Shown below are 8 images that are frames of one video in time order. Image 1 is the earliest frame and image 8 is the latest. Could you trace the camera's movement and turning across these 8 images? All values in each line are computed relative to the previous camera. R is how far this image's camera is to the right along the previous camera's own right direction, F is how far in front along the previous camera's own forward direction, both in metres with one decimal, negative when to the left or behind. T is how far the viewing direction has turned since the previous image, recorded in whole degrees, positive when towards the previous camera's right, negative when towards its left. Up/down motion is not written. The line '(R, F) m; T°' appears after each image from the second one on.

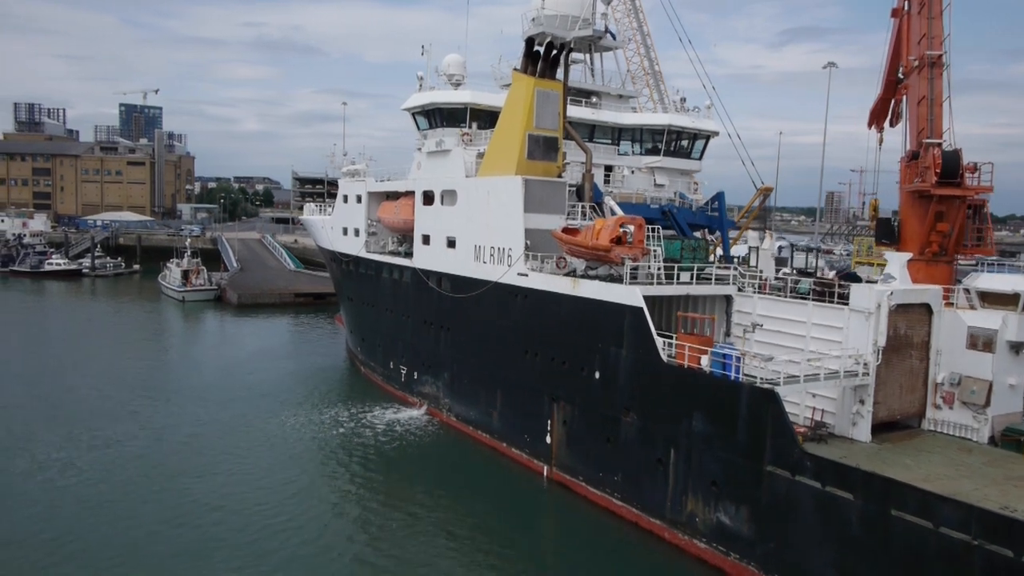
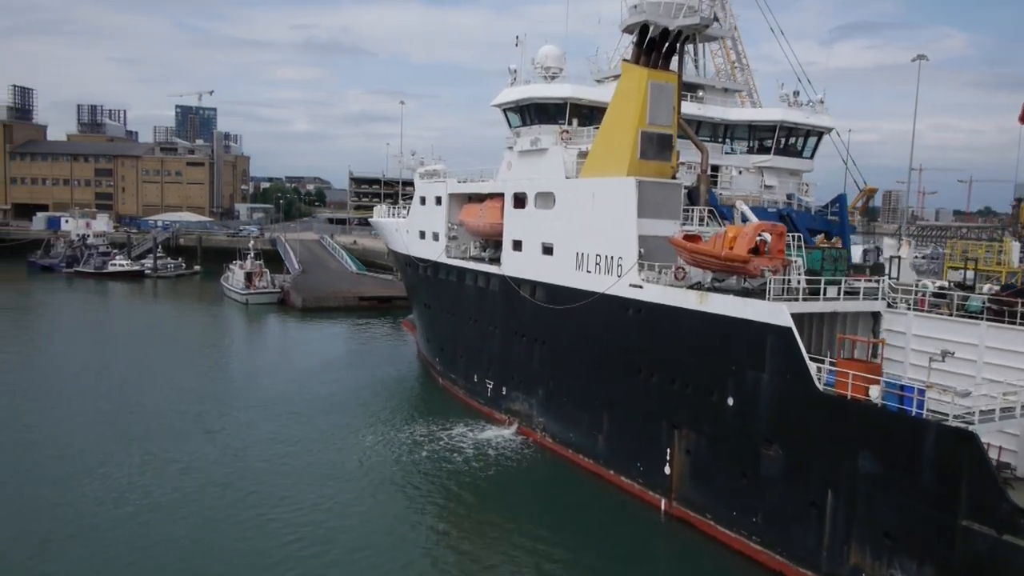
(-0.9, +1.1) m; -3°
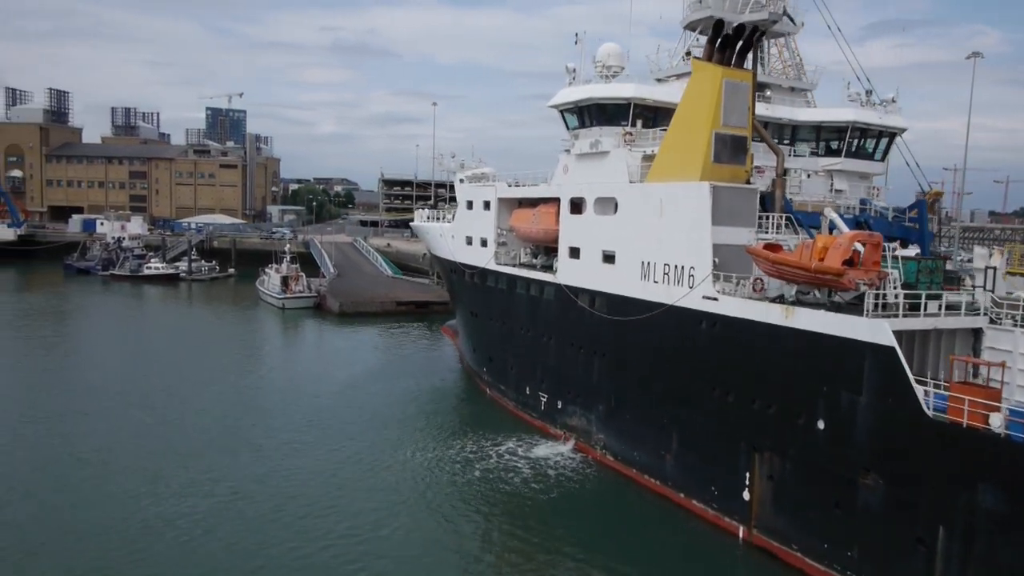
(-0.5, +0.6) m; -2°
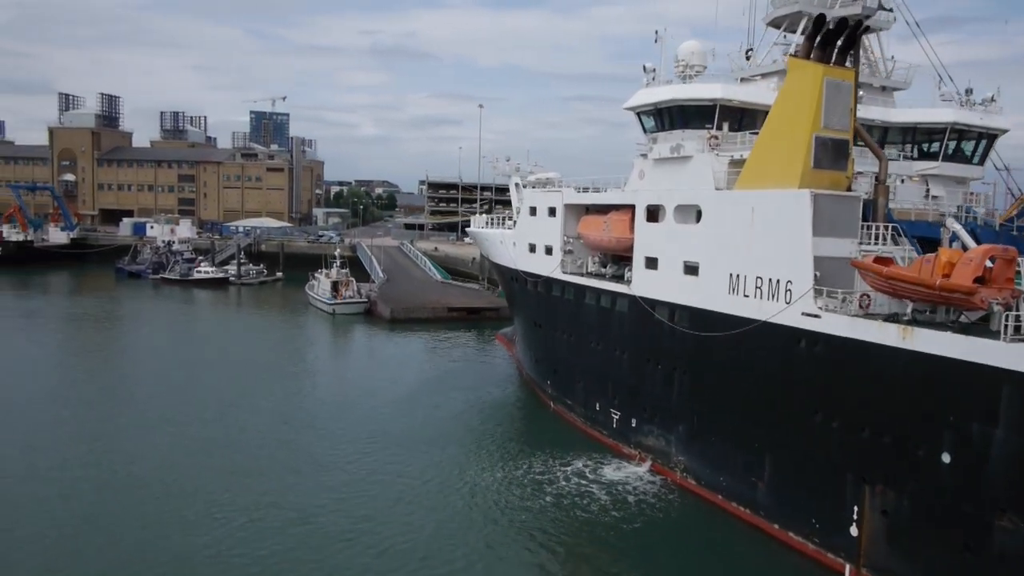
(-0.6, +0.7) m; -3°
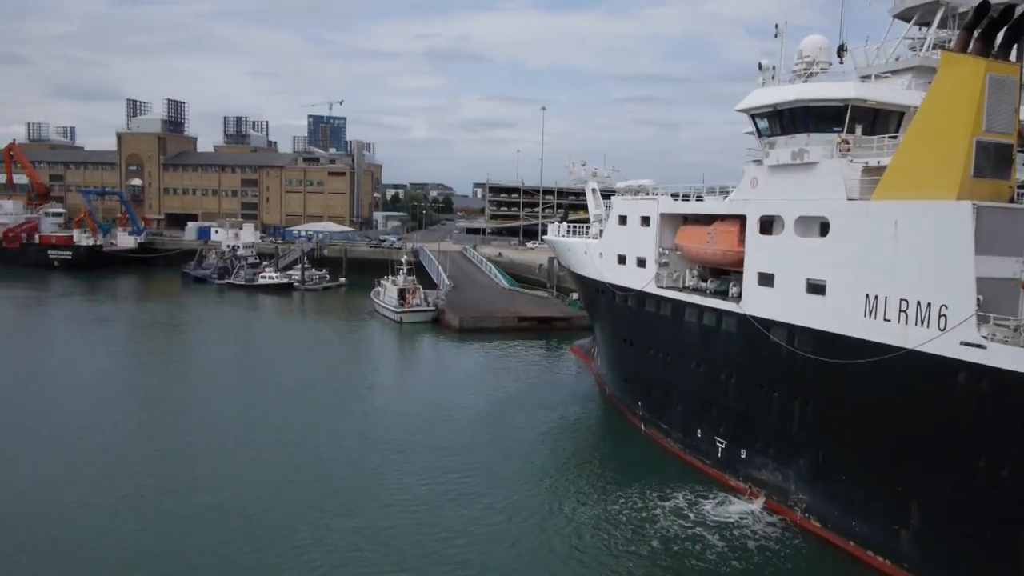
(-0.7, +1.0) m; -4°
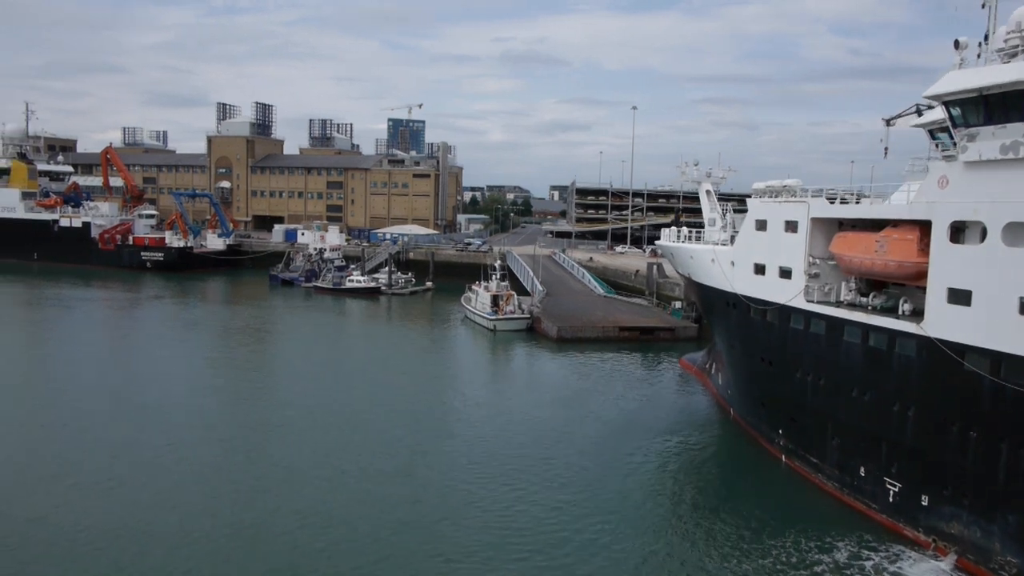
(-0.9, +1.5) m; -5°
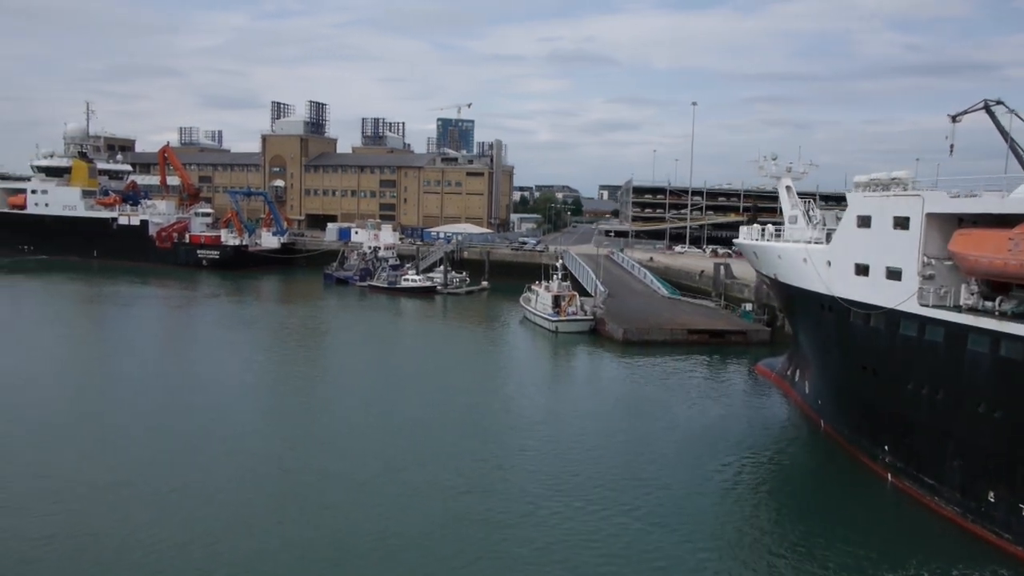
(-0.5, +0.9) m; -3°
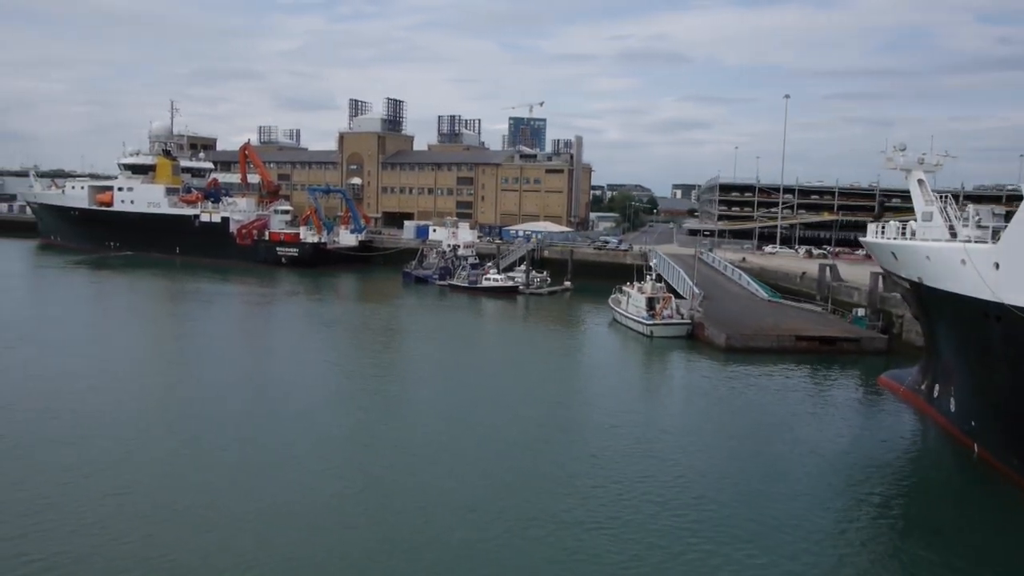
(-0.7, +1.4) m; -5°
